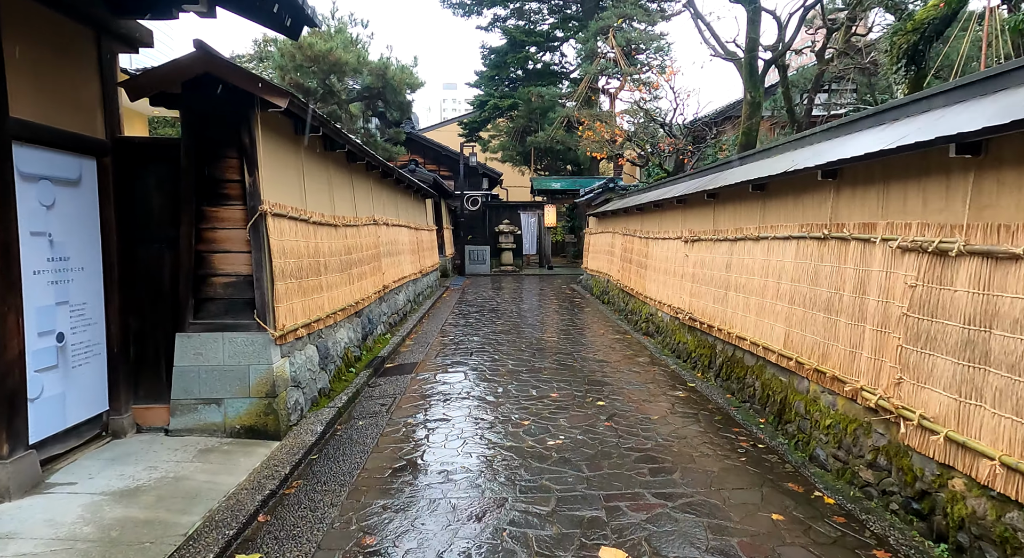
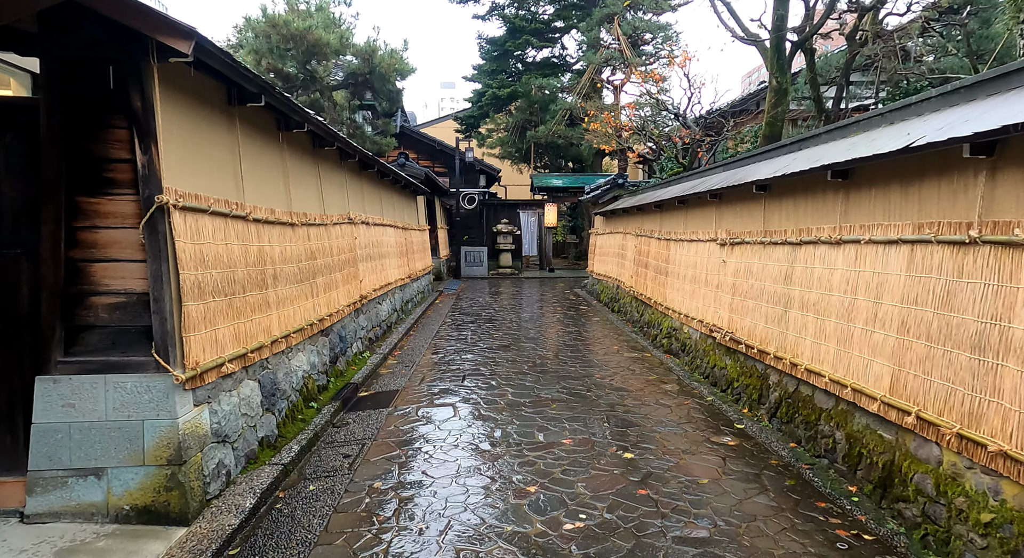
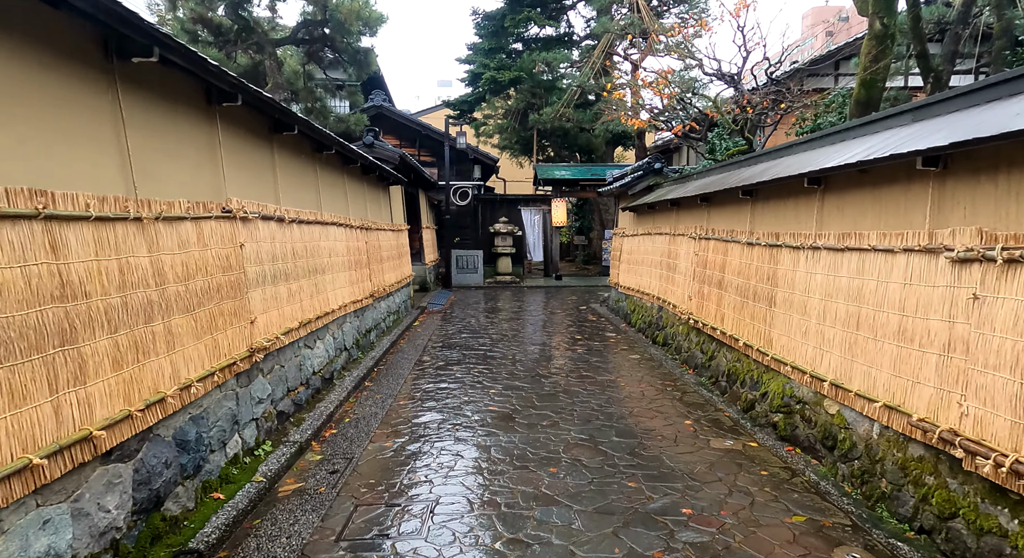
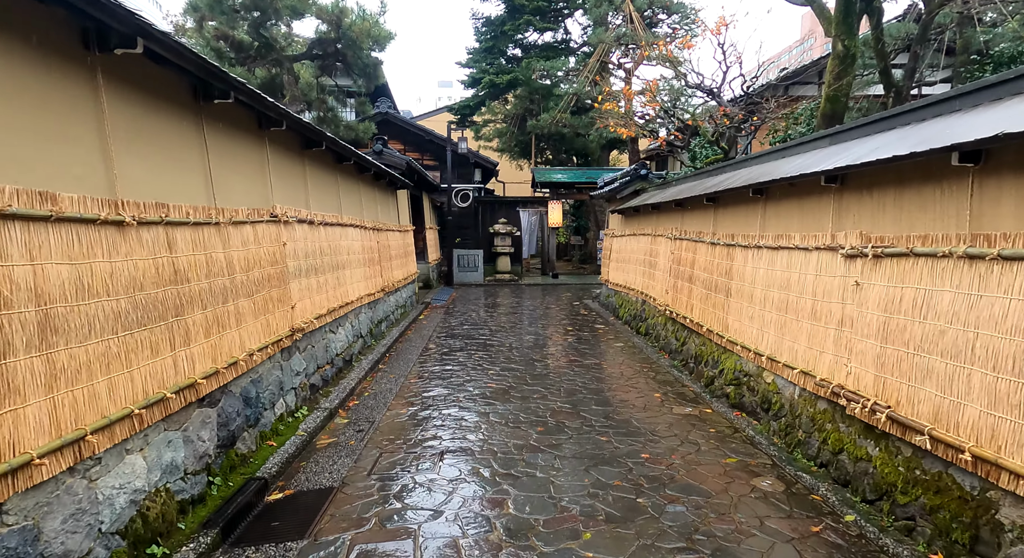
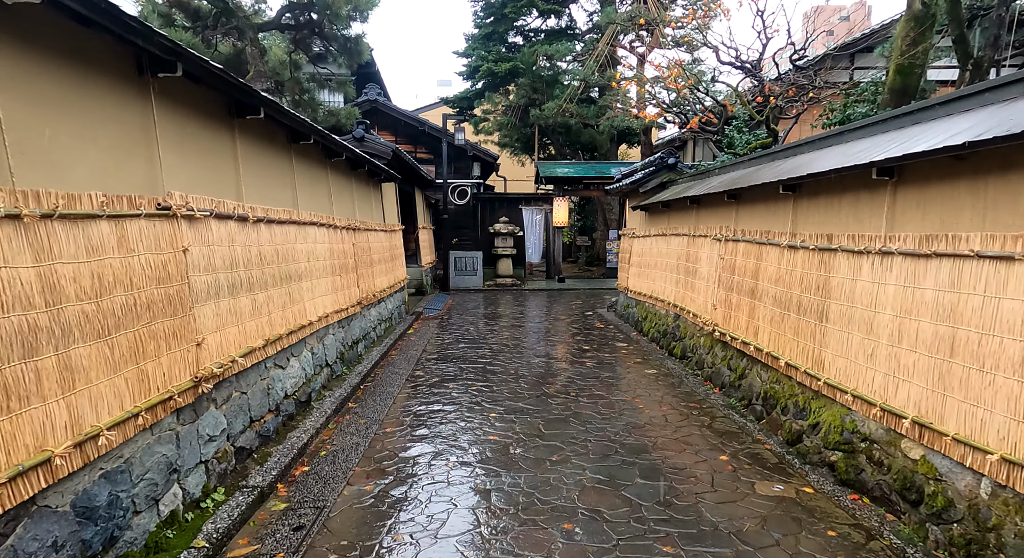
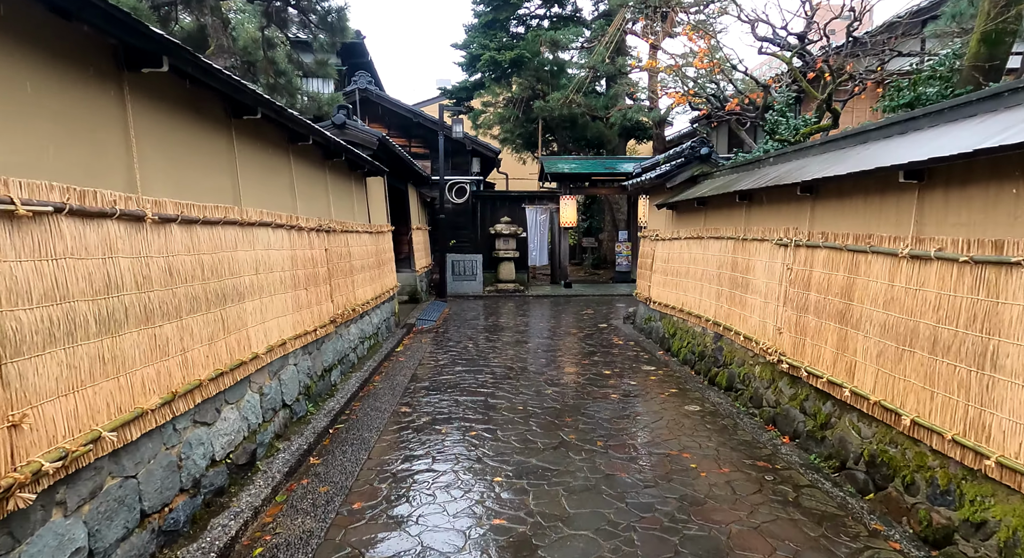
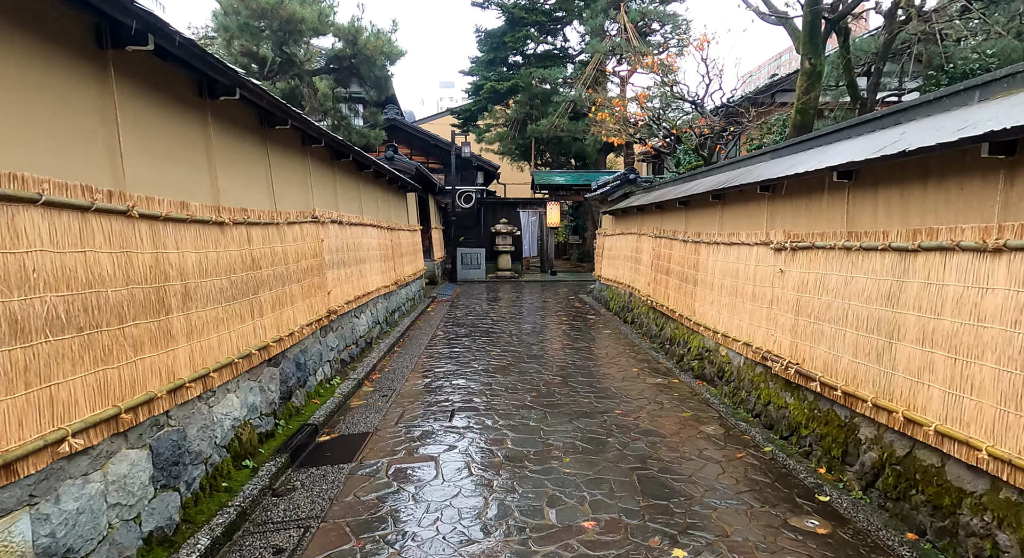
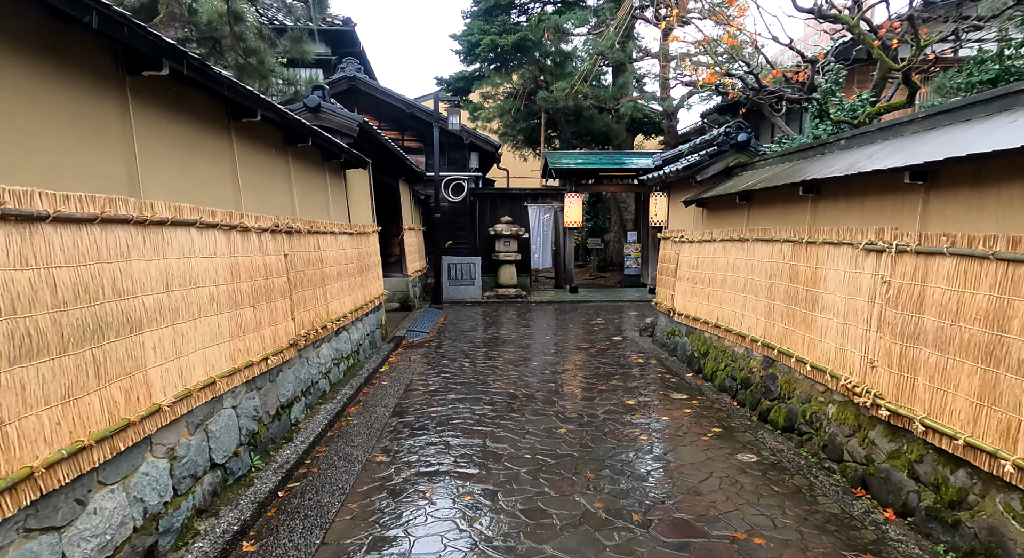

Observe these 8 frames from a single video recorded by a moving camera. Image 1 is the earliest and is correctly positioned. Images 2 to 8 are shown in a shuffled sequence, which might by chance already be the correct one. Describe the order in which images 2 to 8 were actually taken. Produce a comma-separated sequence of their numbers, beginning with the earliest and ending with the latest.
2, 7, 4, 3, 5, 6, 8
